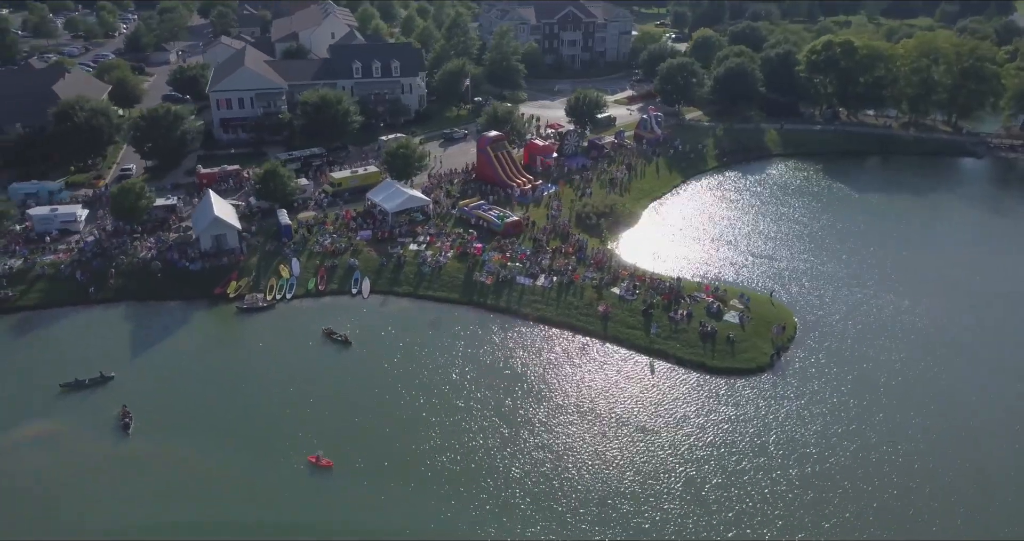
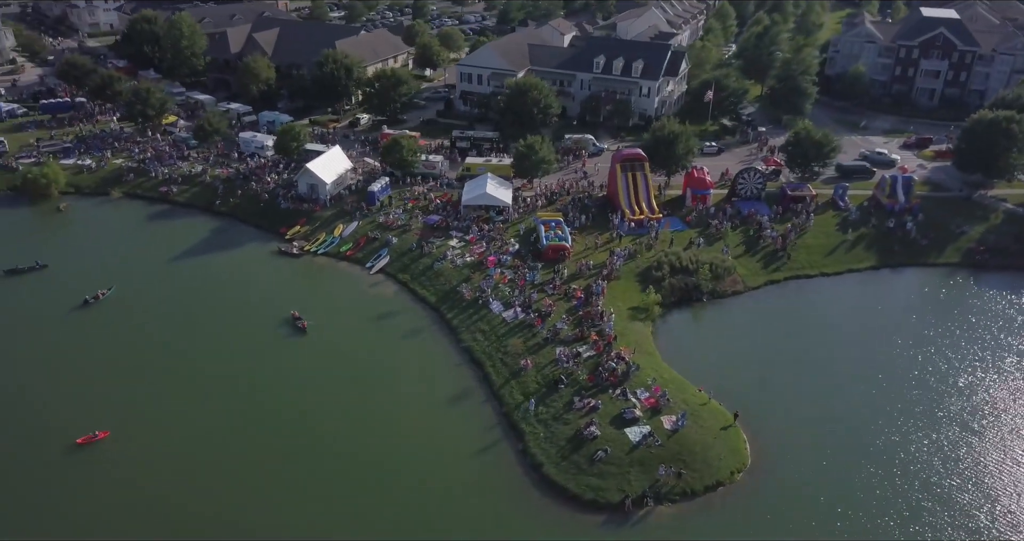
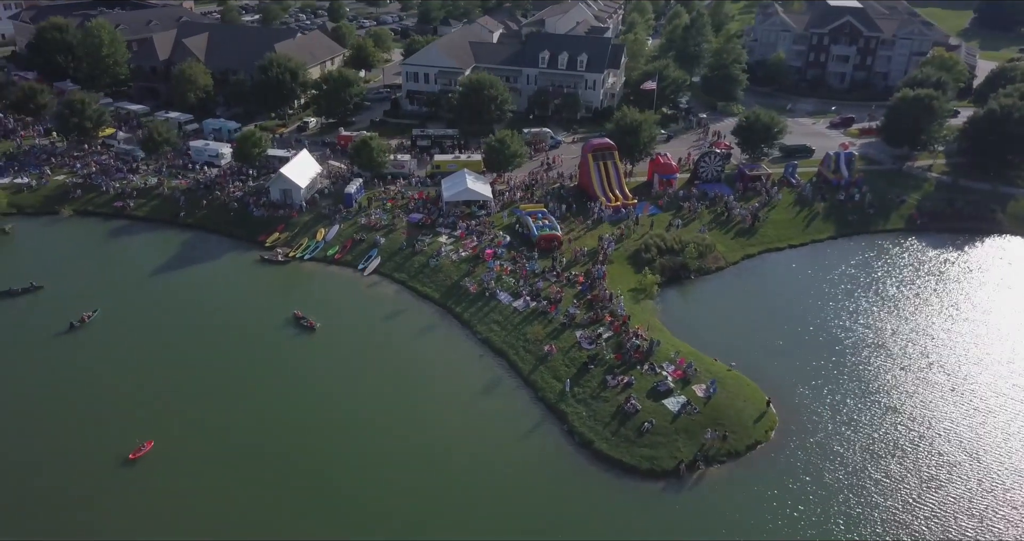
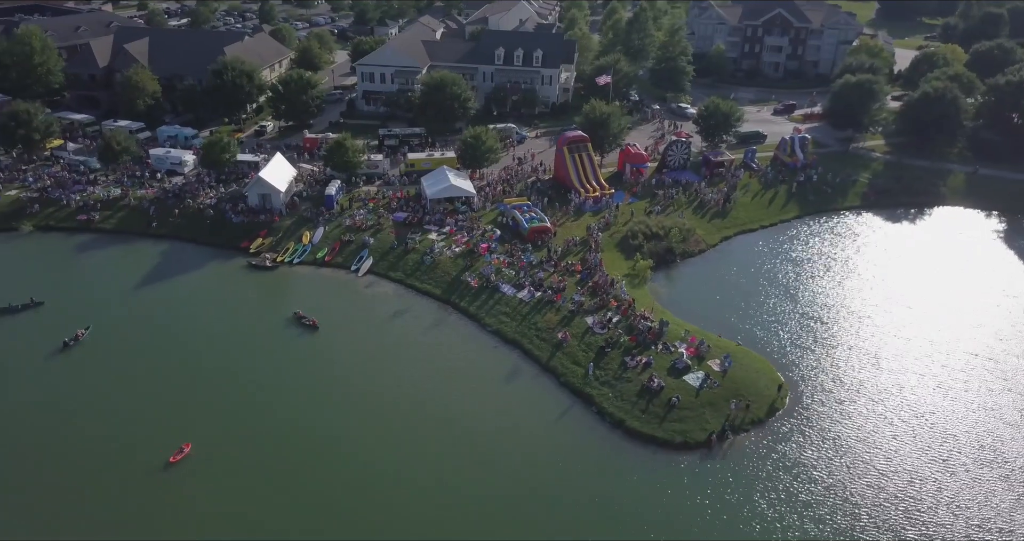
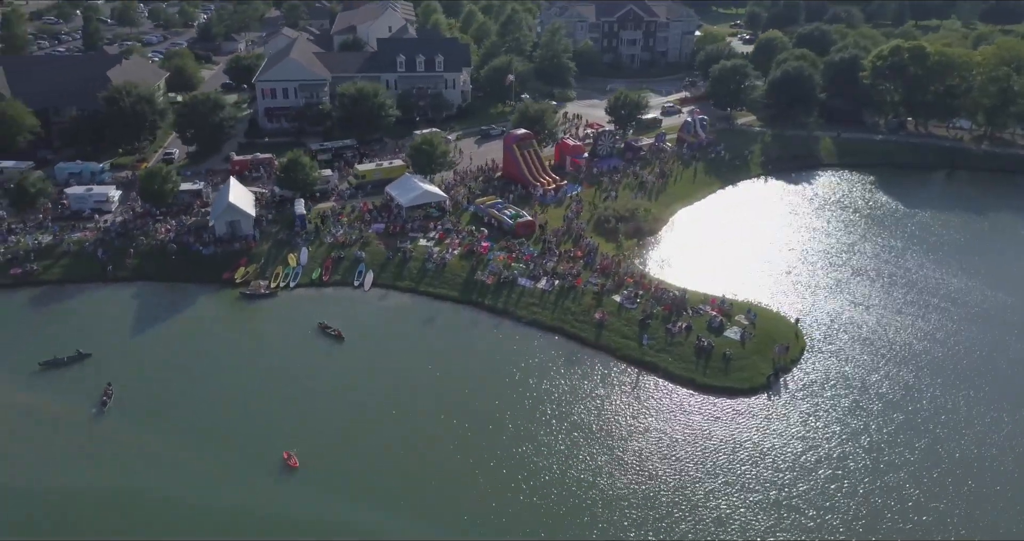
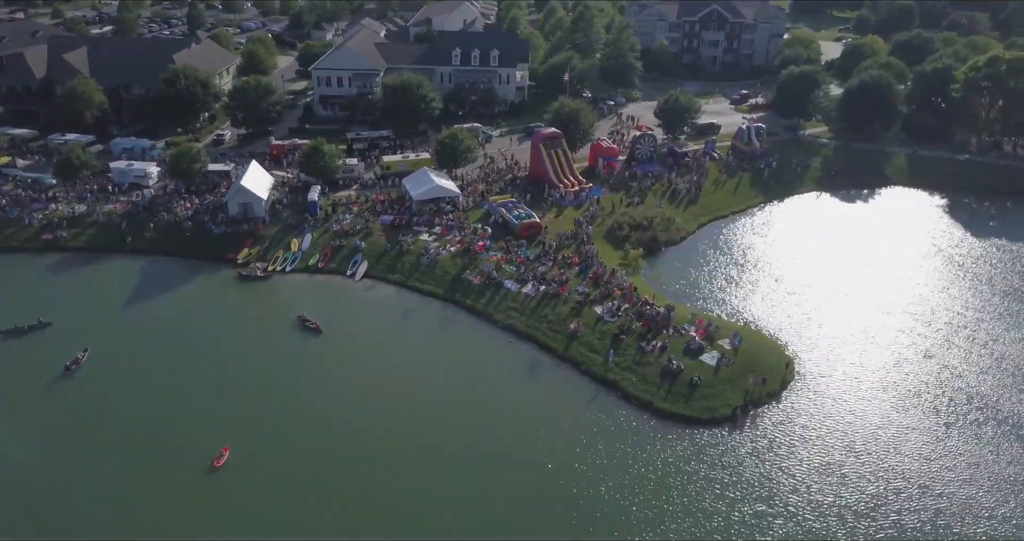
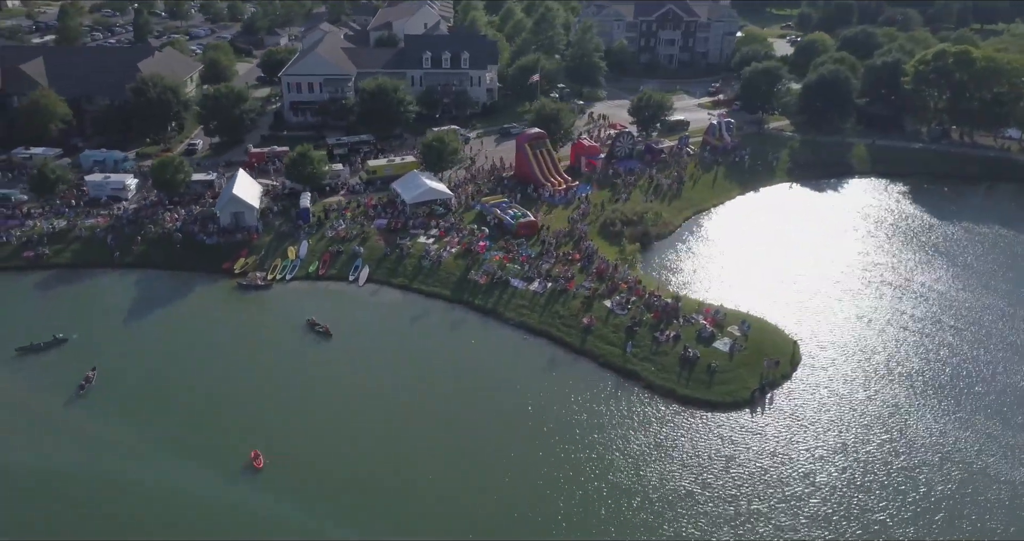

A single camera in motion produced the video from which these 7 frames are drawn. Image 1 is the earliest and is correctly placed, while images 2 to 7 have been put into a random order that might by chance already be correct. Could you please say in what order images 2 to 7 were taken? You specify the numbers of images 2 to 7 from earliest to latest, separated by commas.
5, 7, 6, 4, 3, 2
